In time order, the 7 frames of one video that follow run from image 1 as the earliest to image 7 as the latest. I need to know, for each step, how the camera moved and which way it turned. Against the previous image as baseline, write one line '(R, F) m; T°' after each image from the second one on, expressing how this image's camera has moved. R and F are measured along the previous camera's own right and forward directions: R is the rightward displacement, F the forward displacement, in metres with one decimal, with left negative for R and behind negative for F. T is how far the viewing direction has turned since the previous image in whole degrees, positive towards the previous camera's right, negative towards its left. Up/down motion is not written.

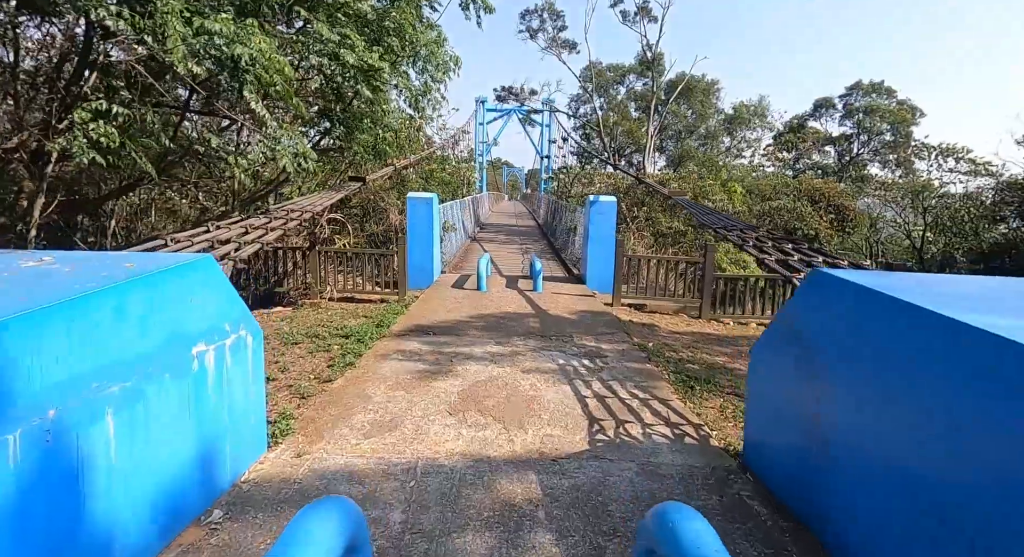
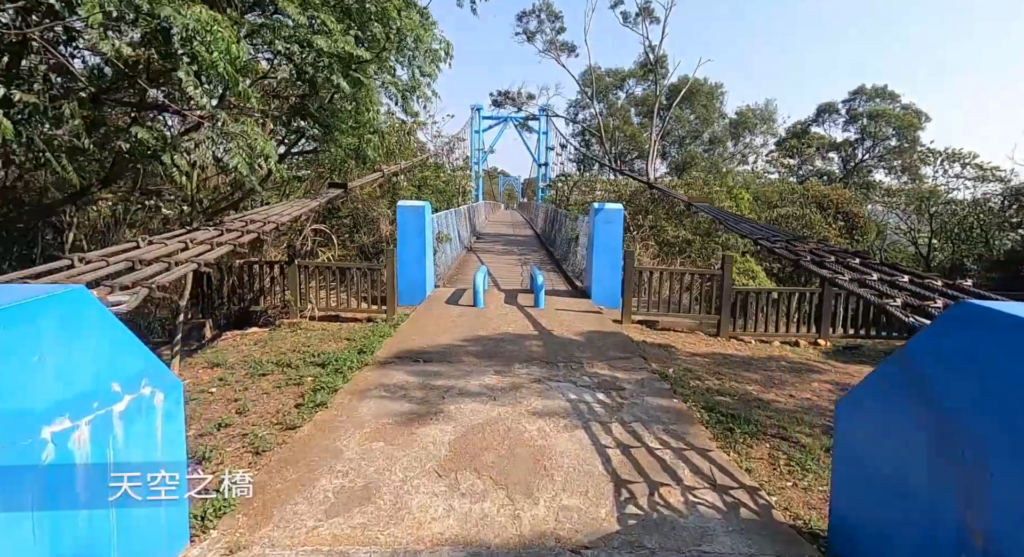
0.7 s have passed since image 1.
(0.0, +0.7) m; 0°
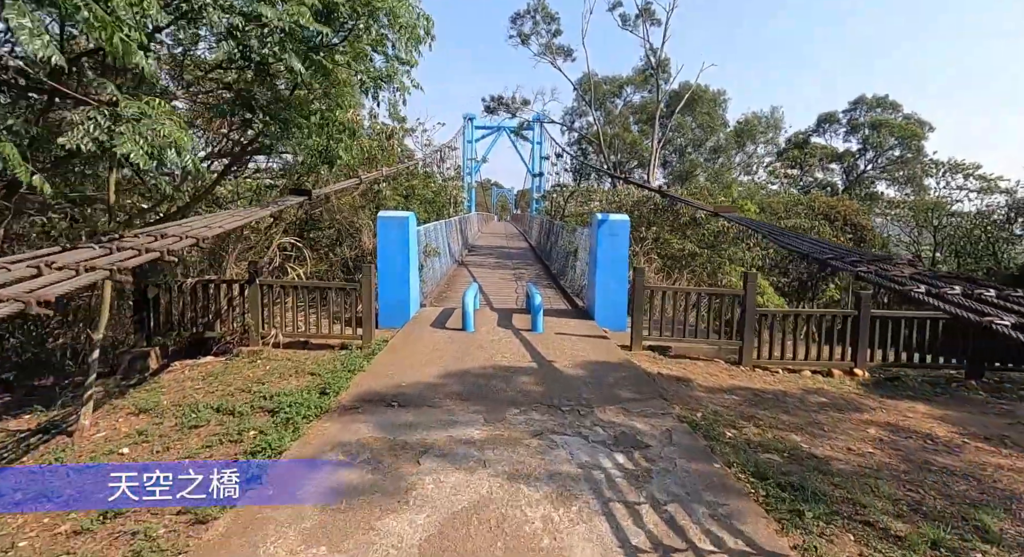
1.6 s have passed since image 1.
(0.0, +0.9) m; +1°
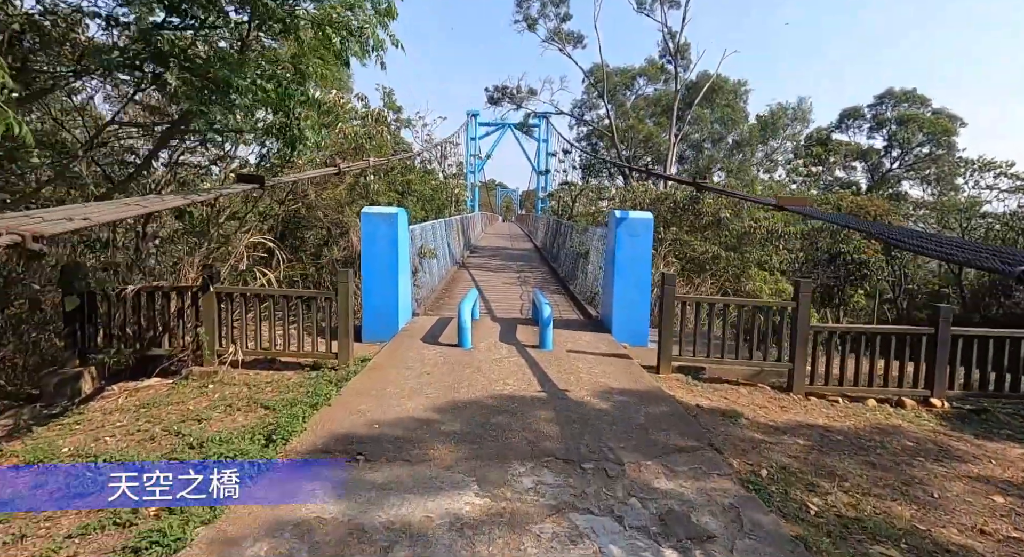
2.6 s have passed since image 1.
(0.0, +1.0) m; 0°
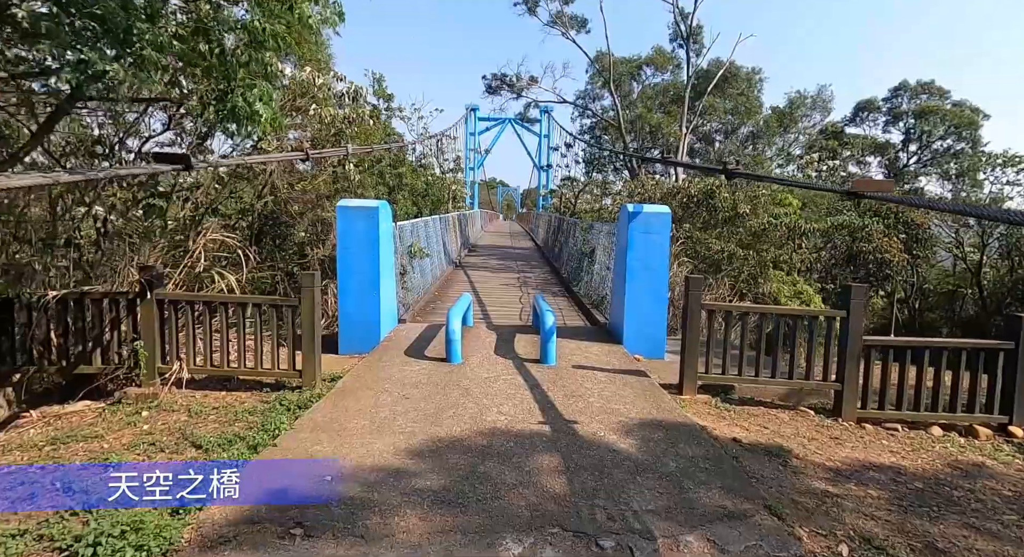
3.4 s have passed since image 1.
(0.0, +0.8) m; 0°
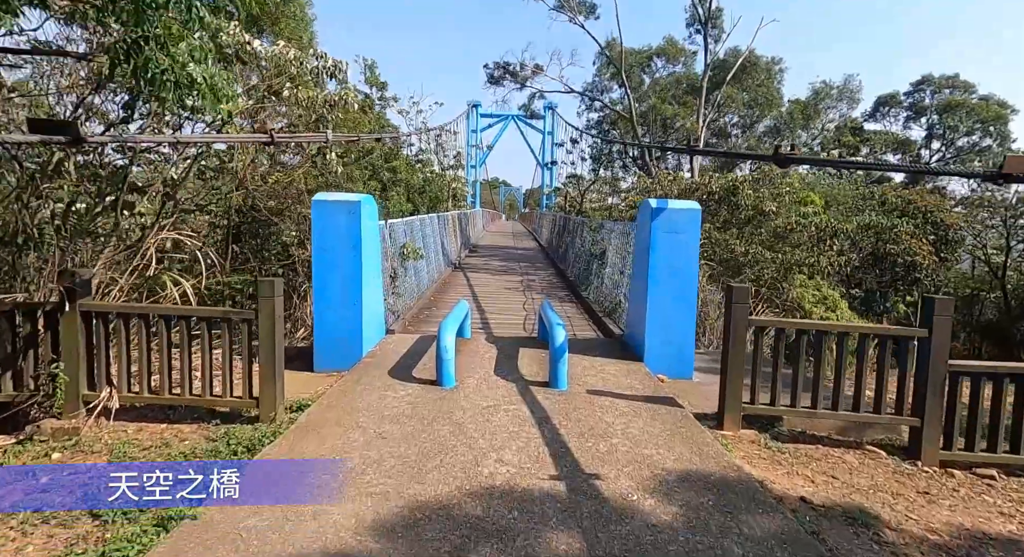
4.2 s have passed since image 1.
(0.0, +0.8) m; 0°
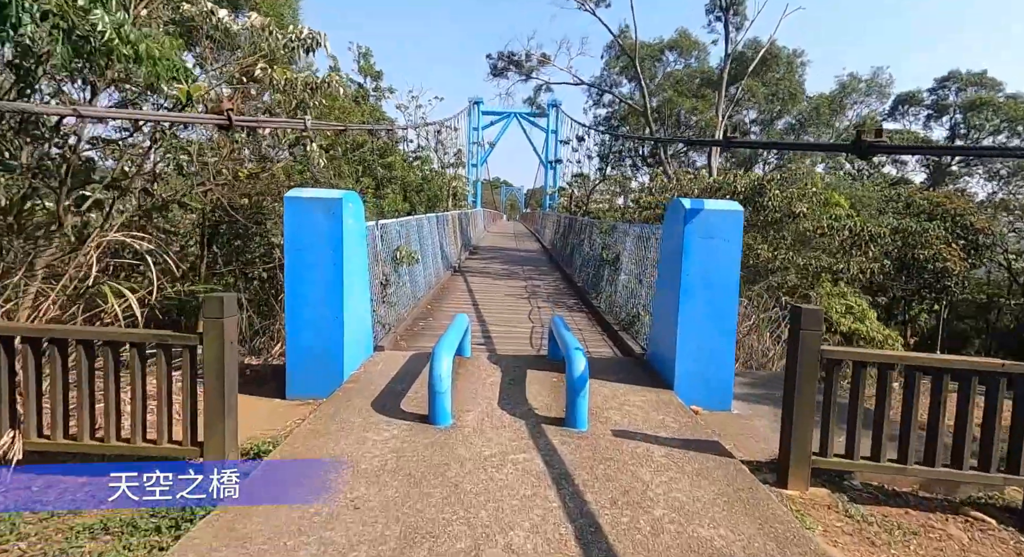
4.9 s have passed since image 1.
(-0.1, +0.8) m; 0°
